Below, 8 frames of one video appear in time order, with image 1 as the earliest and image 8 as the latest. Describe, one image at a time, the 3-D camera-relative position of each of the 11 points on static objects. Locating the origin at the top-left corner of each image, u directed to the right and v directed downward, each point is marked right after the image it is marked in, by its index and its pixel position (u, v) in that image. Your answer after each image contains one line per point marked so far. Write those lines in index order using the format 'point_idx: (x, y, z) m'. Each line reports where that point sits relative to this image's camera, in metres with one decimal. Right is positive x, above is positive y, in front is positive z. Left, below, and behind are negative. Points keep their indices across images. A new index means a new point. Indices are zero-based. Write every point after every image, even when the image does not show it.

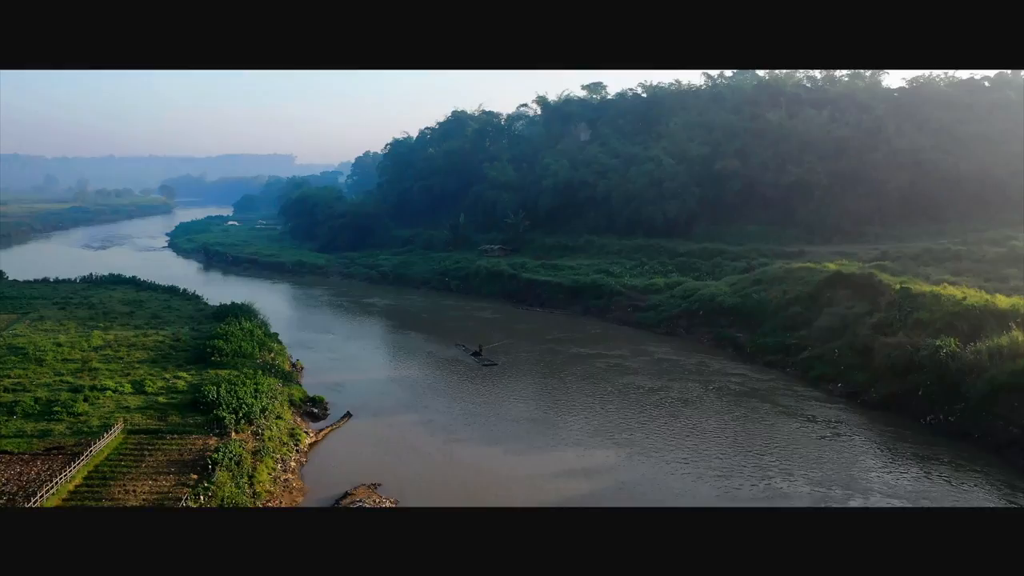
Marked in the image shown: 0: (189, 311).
0: (-7.7, -0.6, +19.6) m
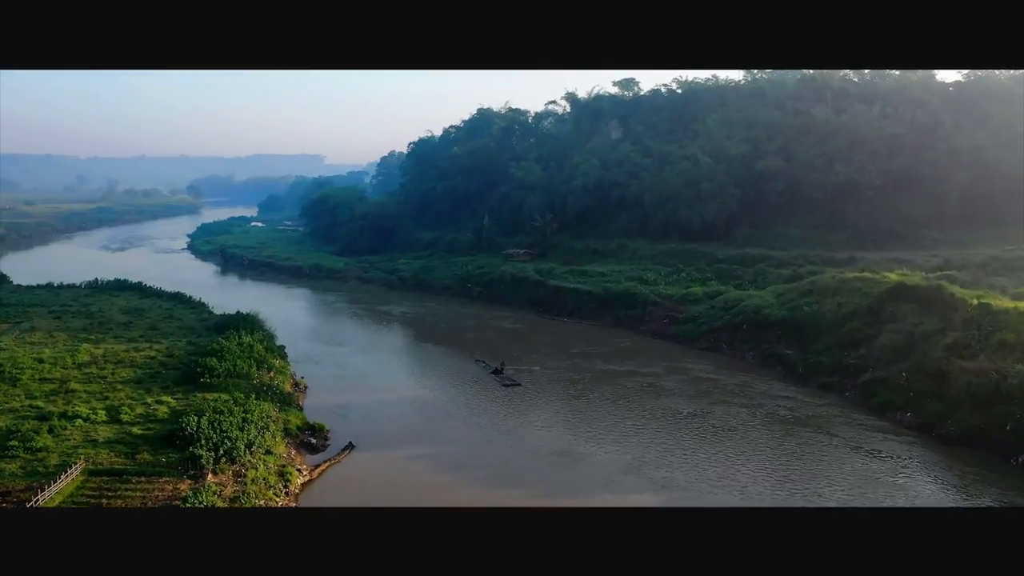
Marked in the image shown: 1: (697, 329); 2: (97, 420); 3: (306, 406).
0: (-7.2, -0.8, +18.3) m
1: (+4.4, -1.0, +19.3) m
2: (-5.5, -1.7, +10.9) m
3: (-3.6, -2.0, +14.2) m
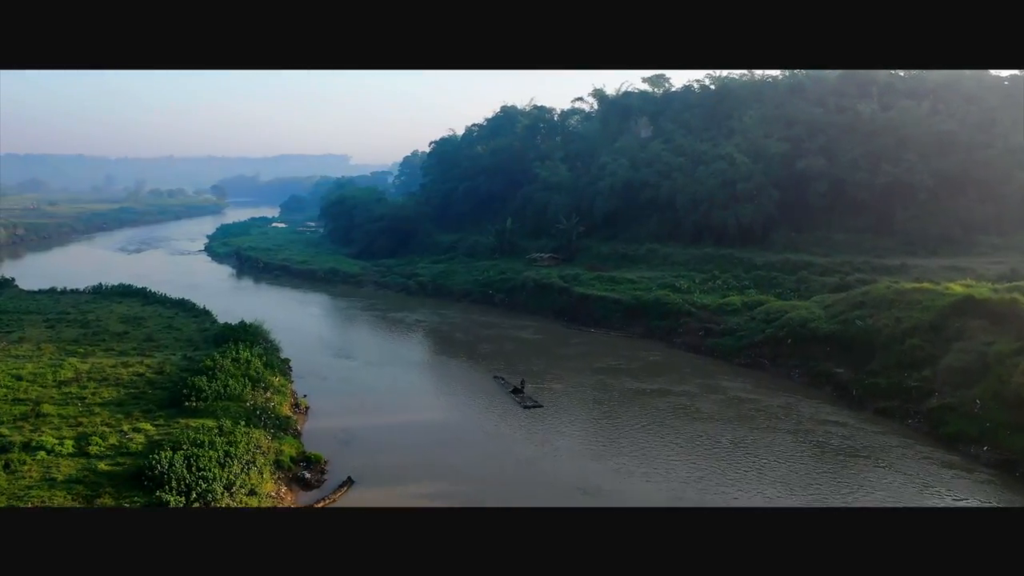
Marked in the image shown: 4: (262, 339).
0: (-6.7, -0.9, +17.1) m
1: (+4.9, -1.2, +17.8) m
2: (-5.3, -1.9, +9.6) m
3: (-3.3, -2.2, +12.9) m
4: (-5.0, -1.1, +16.4) m
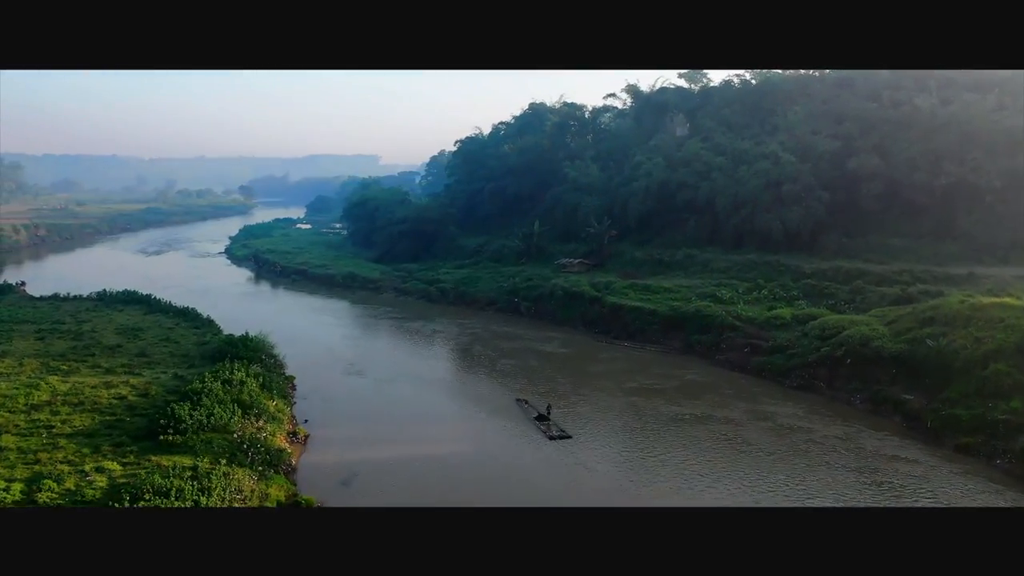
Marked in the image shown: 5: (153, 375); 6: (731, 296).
0: (-6.2, -1.1, +15.7) m
1: (+5.4, -1.4, +16.0) m
2: (-5.1, -2.1, +8.2) m
3: (-2.9, -2.4, +11.4) m
4: (-4.6, -1.3, +15.0) m
5: (-5.9, -1.4, +13.4) m
6: (+5.3, -0.2, +19.7) m
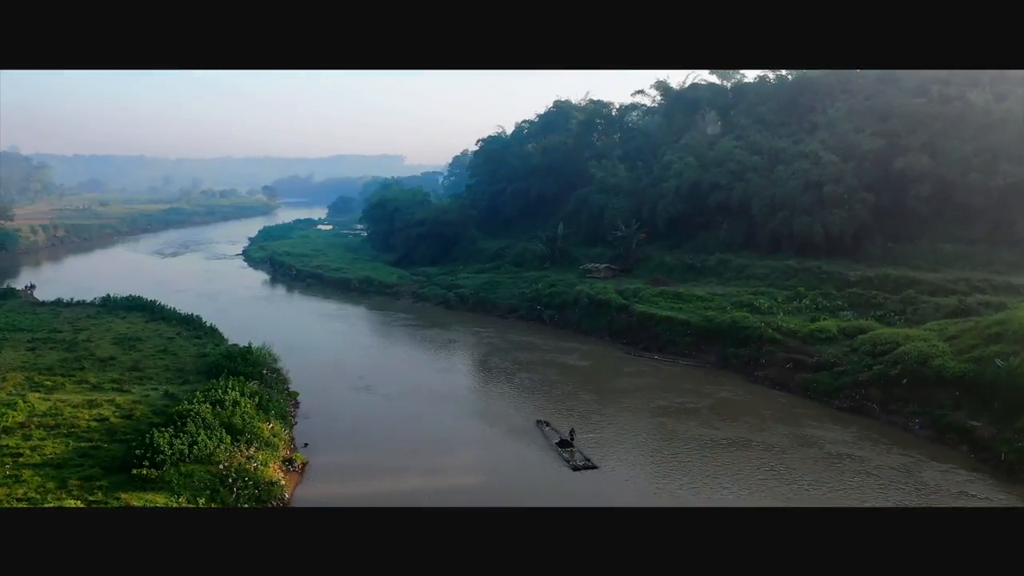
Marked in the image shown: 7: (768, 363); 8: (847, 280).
0: (-5.9, -1.3, +14.7) m
1: (+5.7, -1.6, +14.6) m
2: (-4.9, -2.3, +7.1) m
3: (-2.7, -2.6, +10.3) m
4: (-4.2, -1.4, +13.9) m
5: (-5.6, -1.6, +12.4) m
6: (+5.8, -0.4, +18.3) m
7: (+5.0, -1.5, +16.0) m
8: (+7.9, +0.2, +19.2) m
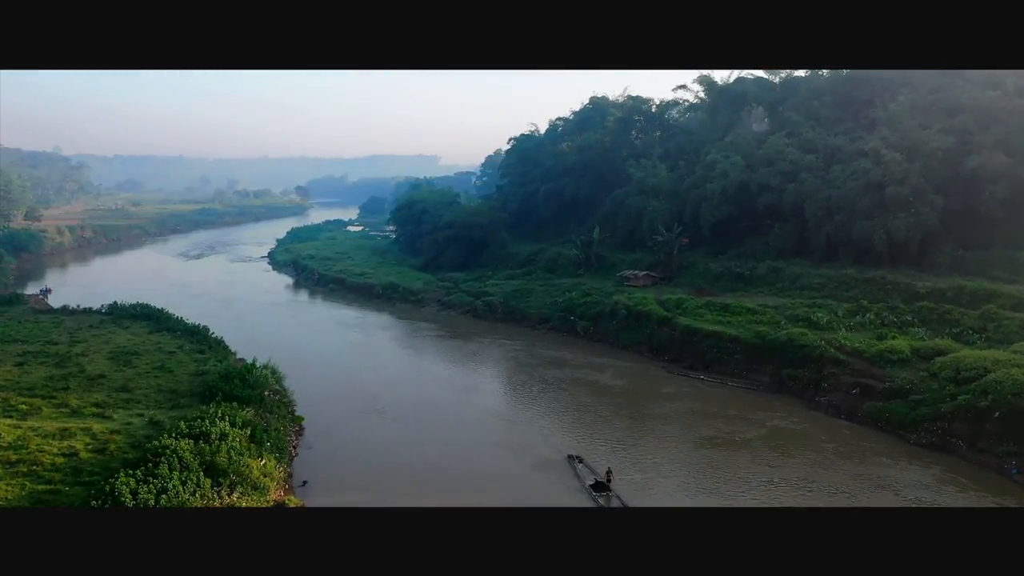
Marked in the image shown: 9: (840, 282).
0: (-5.4, -1.5, +13.3) m
1: (+6.2, -1.9, +12.8) m
2: (-4.8, -2.5, +5.7) m
3: (-2.4, -2.8, +8.8) m
4: (-3.8, -1.6, +12.5) m
5: (-5.2, -1.8, +11.0) m
6: (+6.4, -0.7, +16.5) m
7: (+5.5, -1.7, +14.2) m
8: (+8.5, -0.1, +17.3) m
9: (+7.5, +0.1, +18.8) m
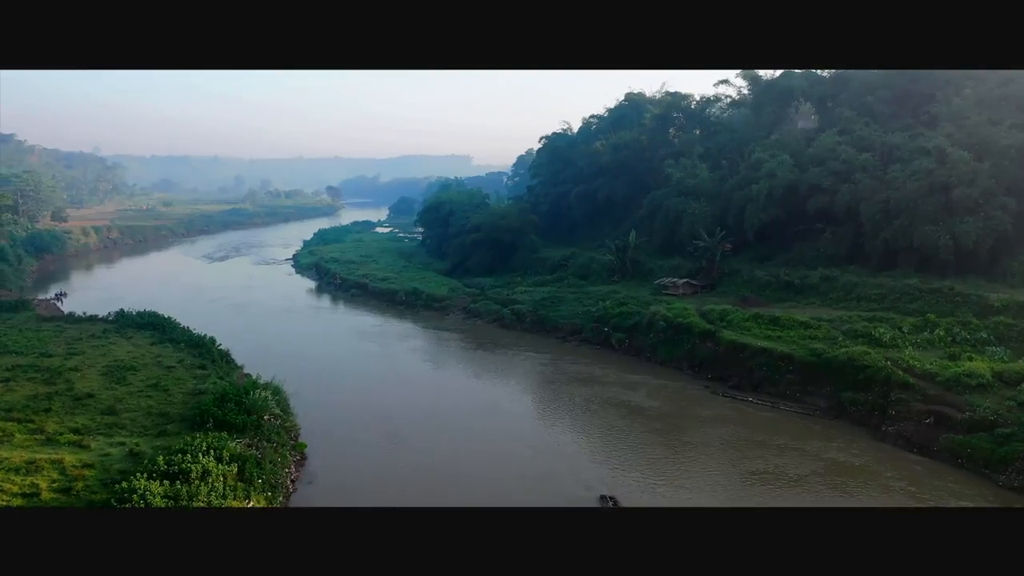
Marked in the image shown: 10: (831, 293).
0: (-5.0, -1.6, +12.1) m
1: (+6.6, -2.1, +11.1) m
2: (-4.7, -2.6, +4.5) m
3: (-2.2, -3.0, +7.5) m
4: (-3.4, -1.8, +11.3) m
5: (-4.9, -1.9, +9.8) m
6: (+6.9, -0.9, +14.8) m
7: (+5.9, -2.0, +12.6) m
8: (+9.1, -0.3, +15.5) m
9: (+8.1, -0.1, +17.1) m
10: (+7.1, -0.1, +18.4) m
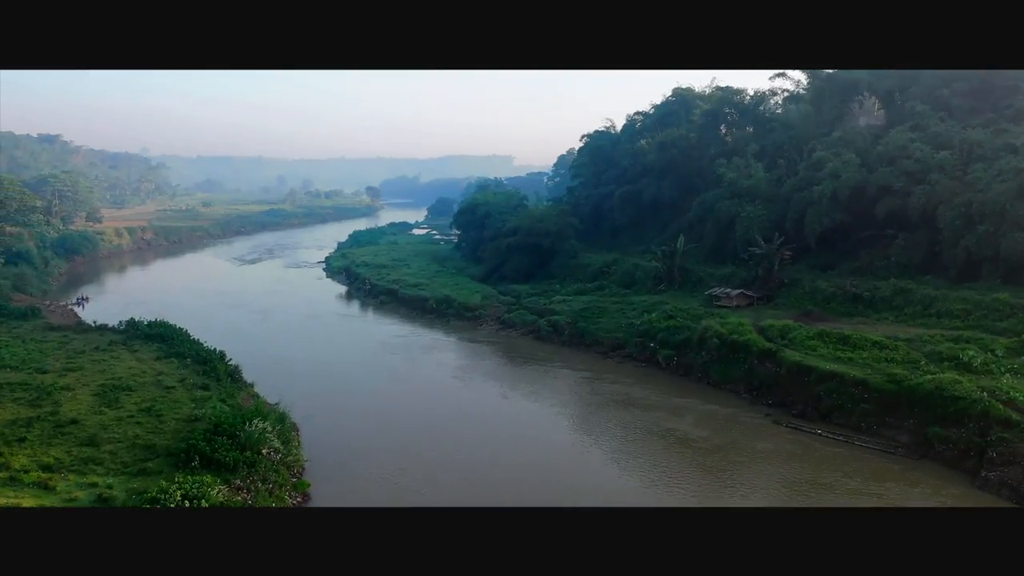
0: (-4.6, -1.8, +10.8) m
1: (+6.9, -2.4, +9.2) m
2: (-4.6, -2.8, +3.2) m
3: (-2.0, -3.2, +6.0) m
4: (-3.0, -2.0, +9.8) m
5: (-4.6, -2.1, +8.5) m
6: (+7.5, -1.2, +12.9) m
7: (+6.4, -2.2, +10.7) m
8: (+9.7, -0.6, +13.5) m
9: (+8.8, -0.4, +15.1) m
10: (+7.9, -0.4, +16.4) m
